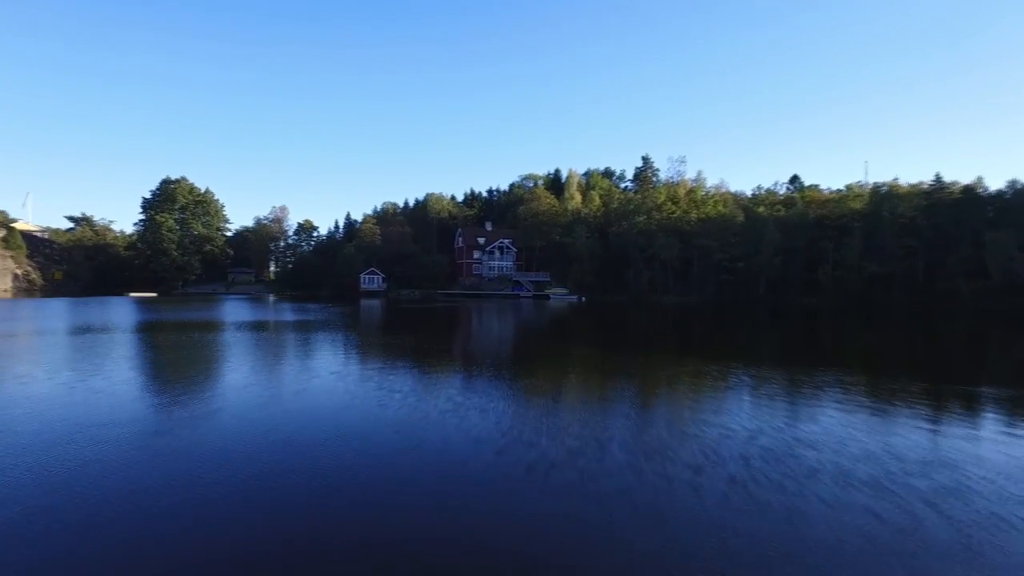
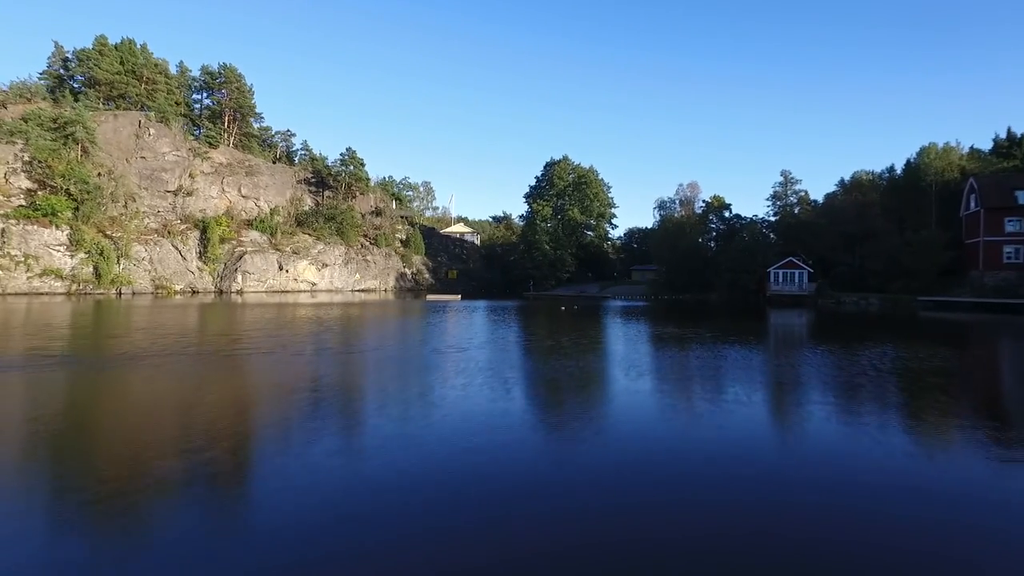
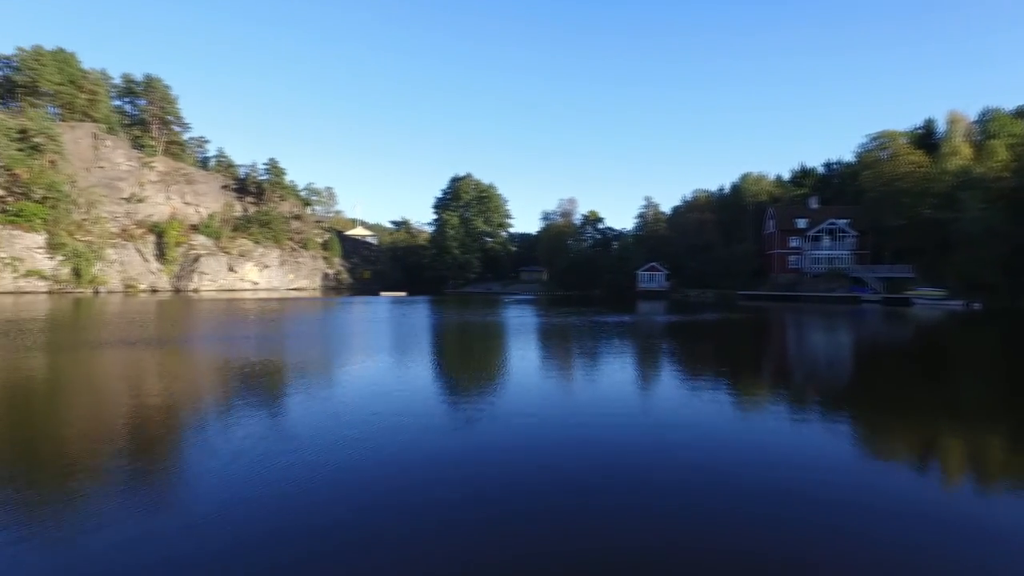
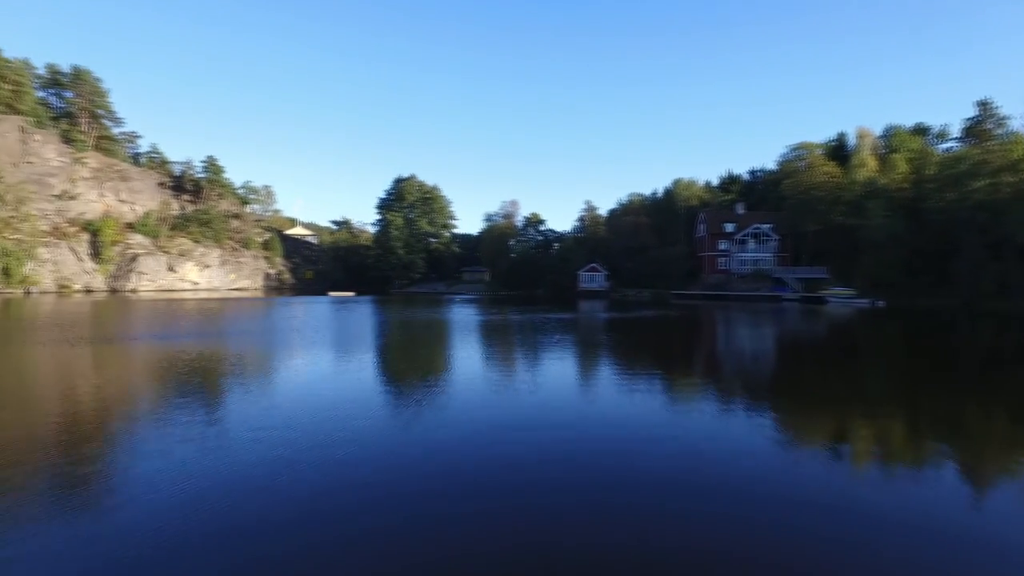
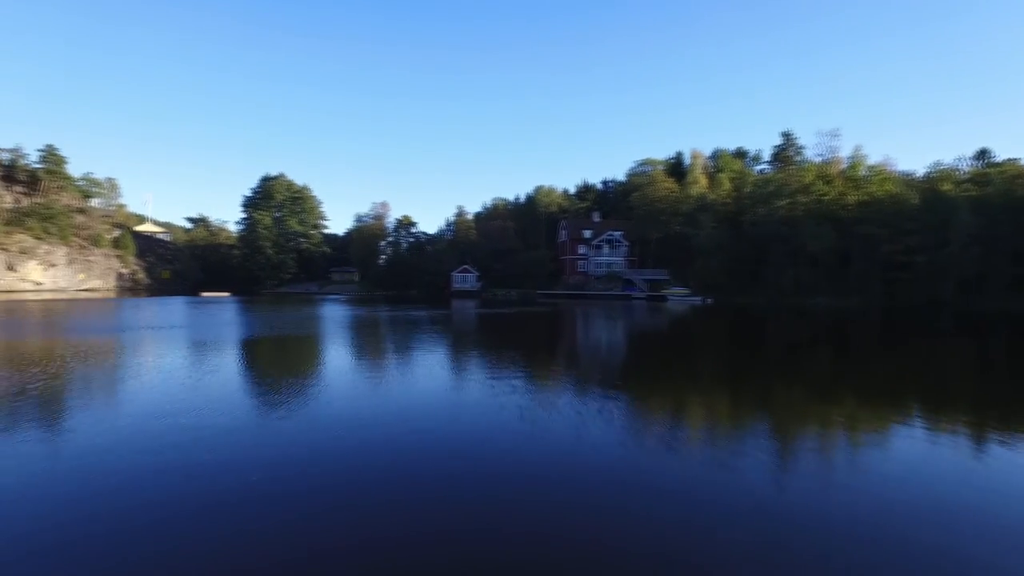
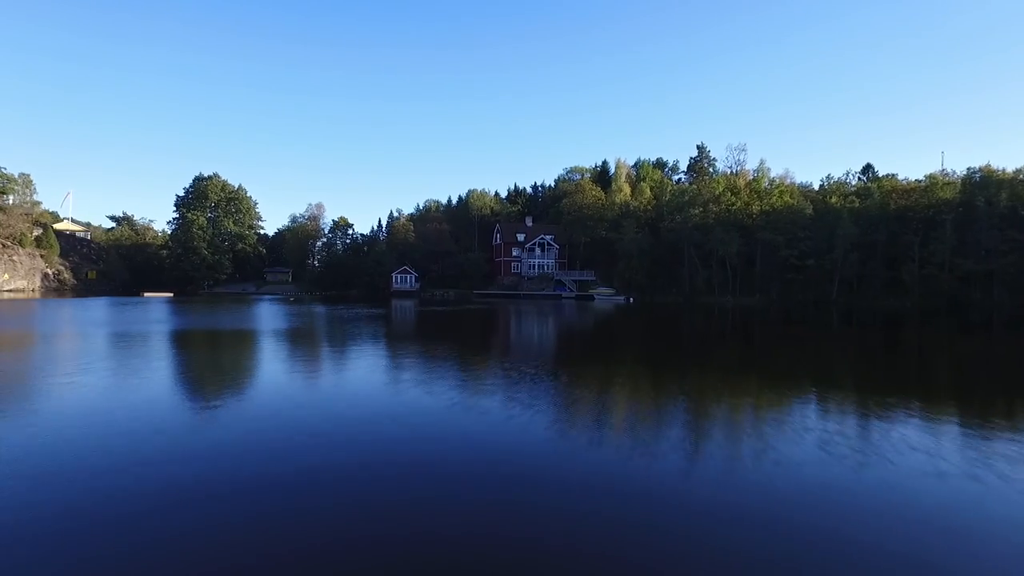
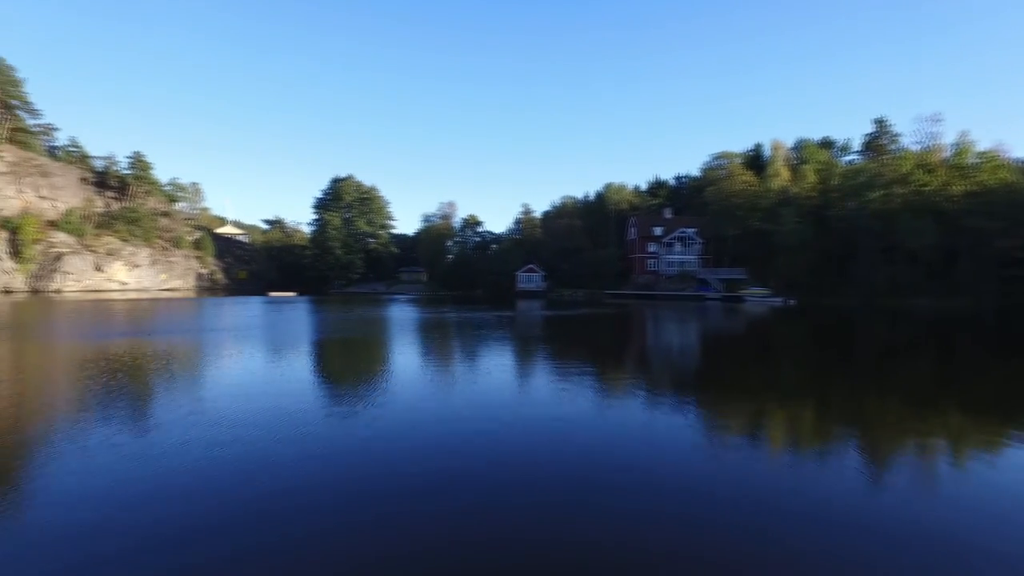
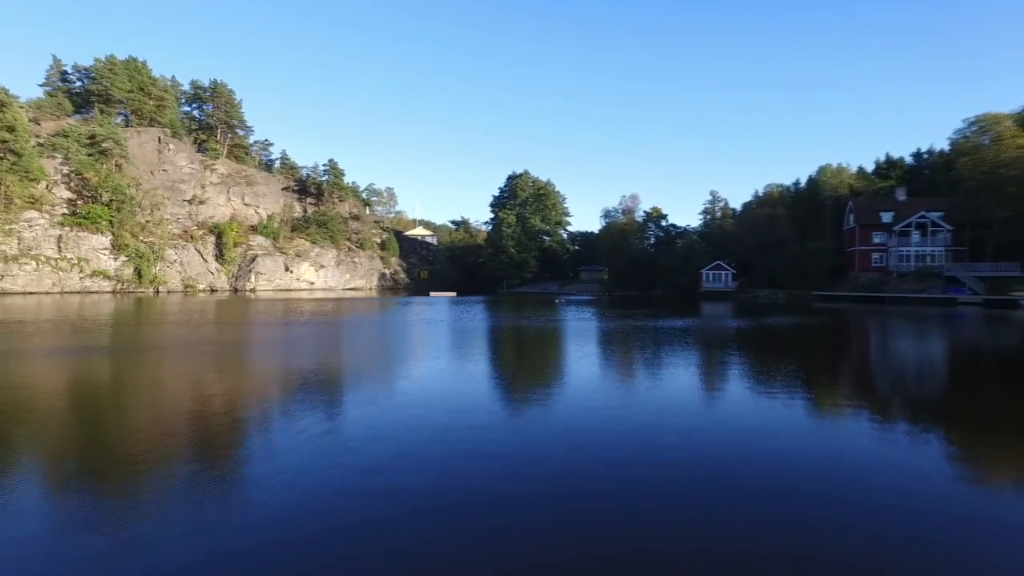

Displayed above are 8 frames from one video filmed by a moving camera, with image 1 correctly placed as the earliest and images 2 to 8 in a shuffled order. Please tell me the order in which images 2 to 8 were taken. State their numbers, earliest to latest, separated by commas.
6, 5, 7, 4, 3, 8, 2
